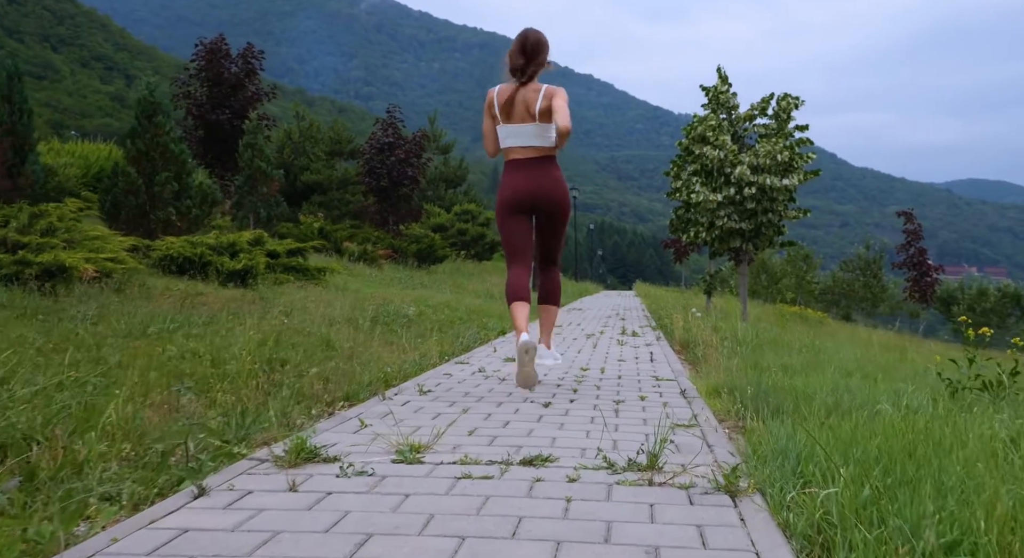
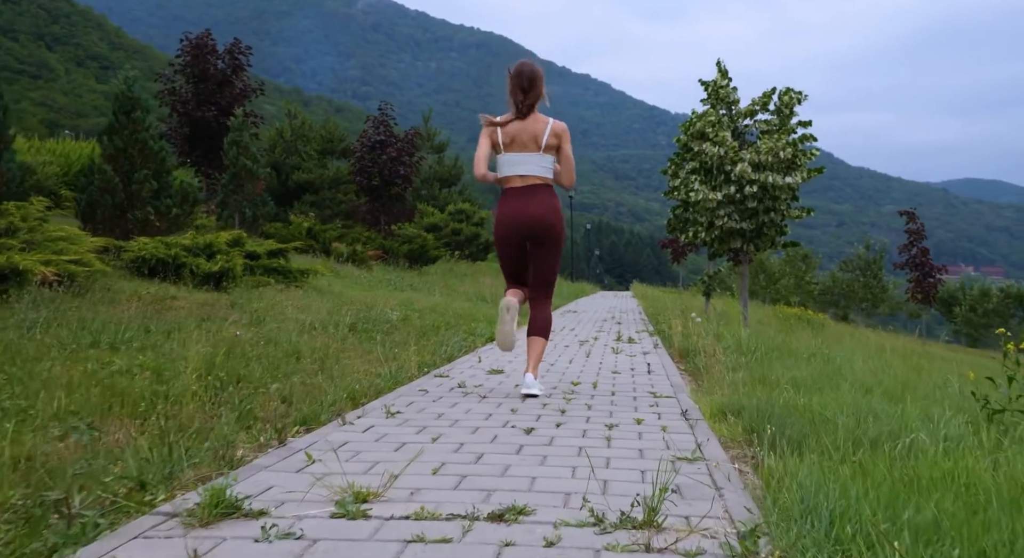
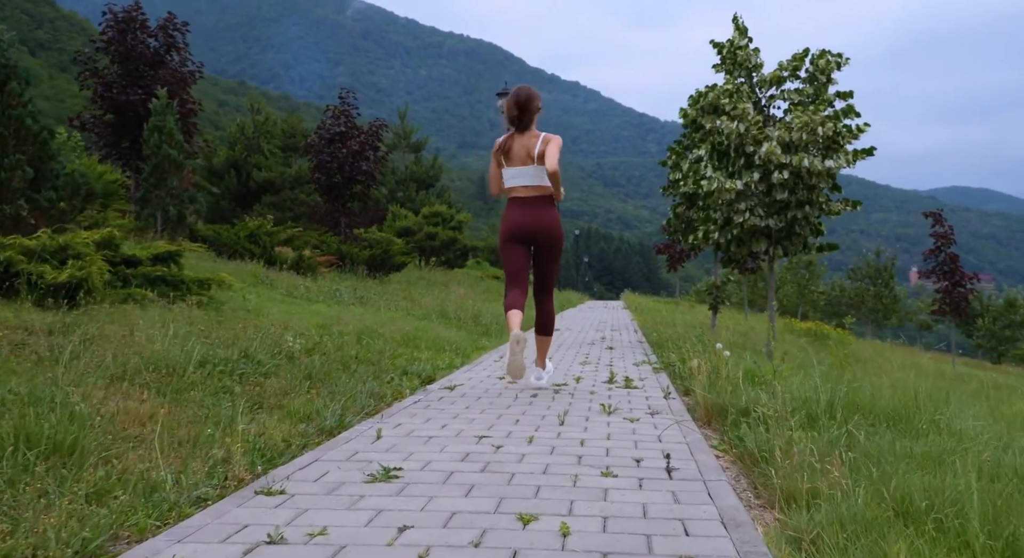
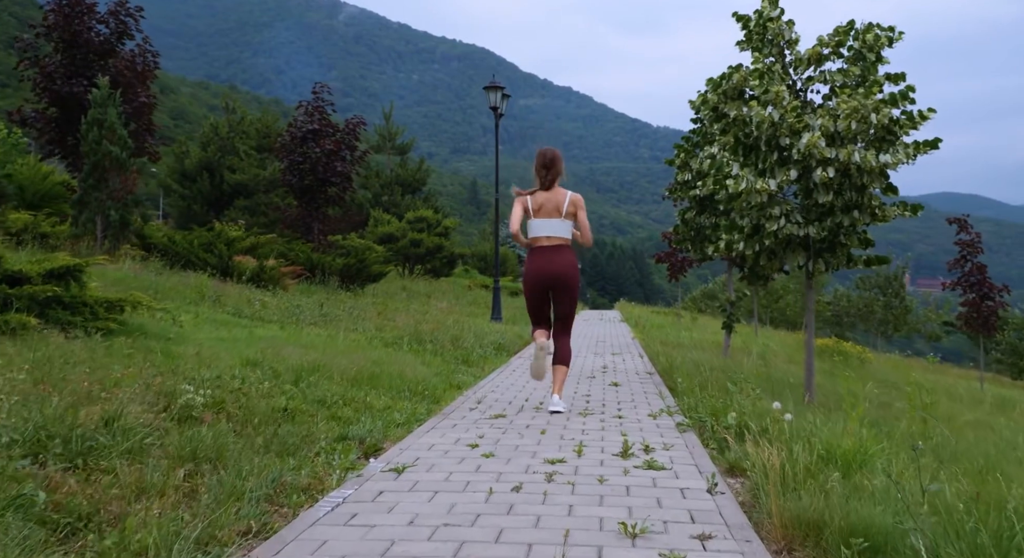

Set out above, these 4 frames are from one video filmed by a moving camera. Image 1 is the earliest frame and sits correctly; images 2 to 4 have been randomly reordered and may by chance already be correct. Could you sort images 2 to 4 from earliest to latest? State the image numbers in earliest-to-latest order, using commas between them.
2, 3, 4
